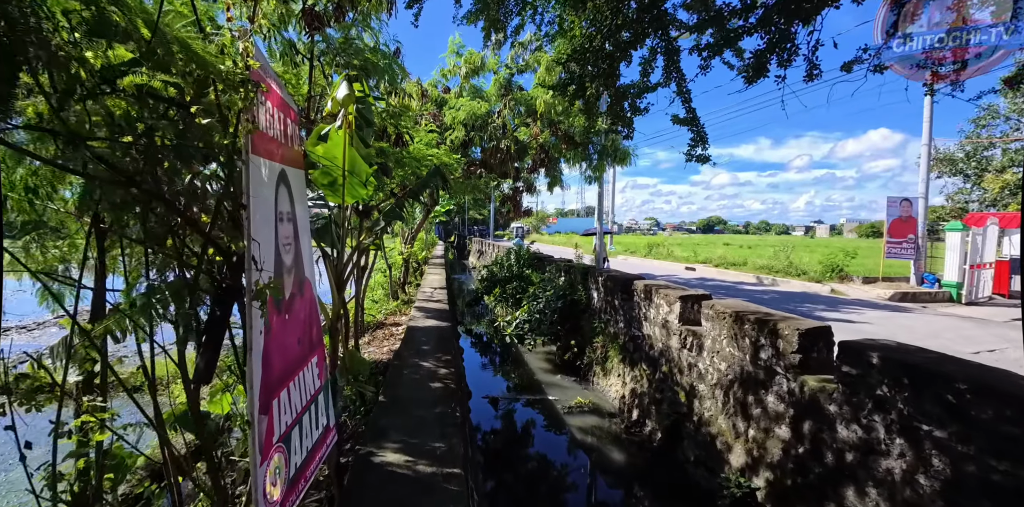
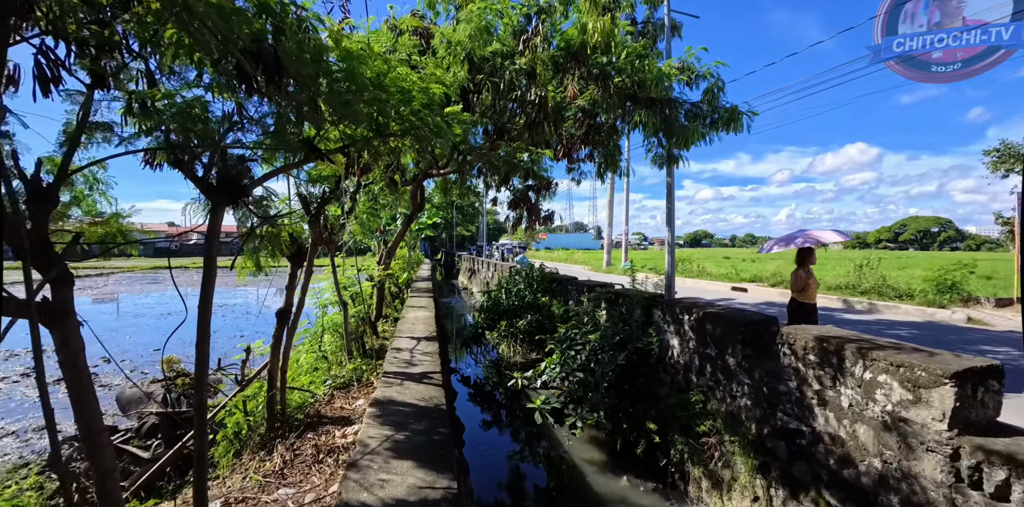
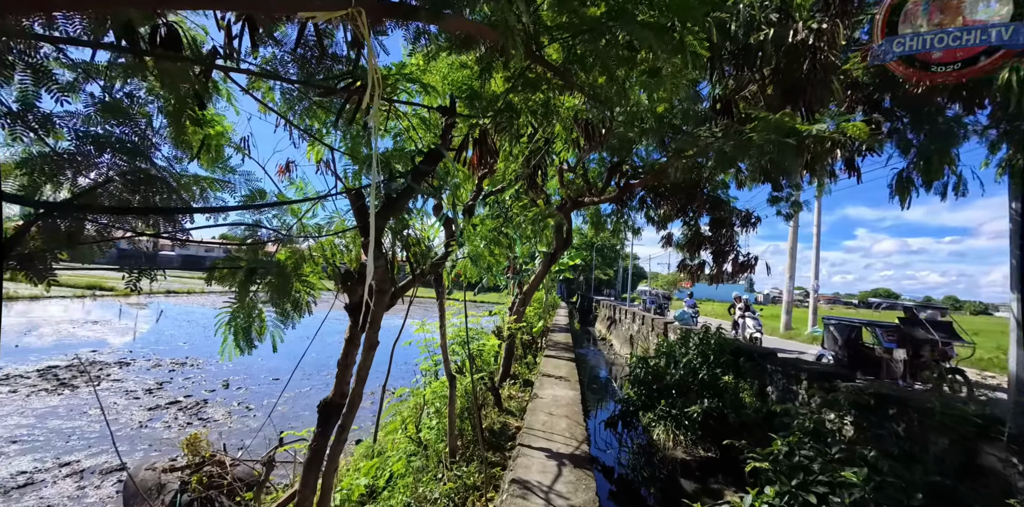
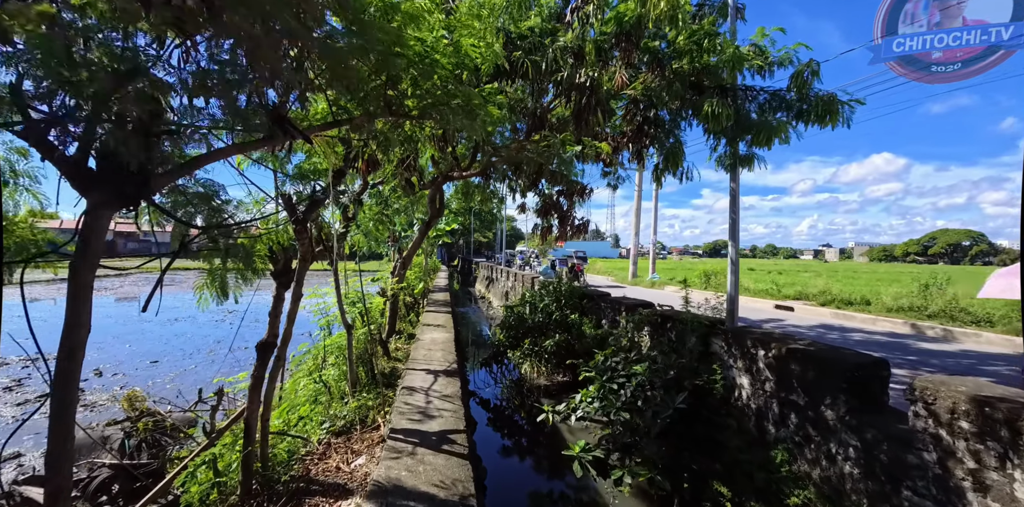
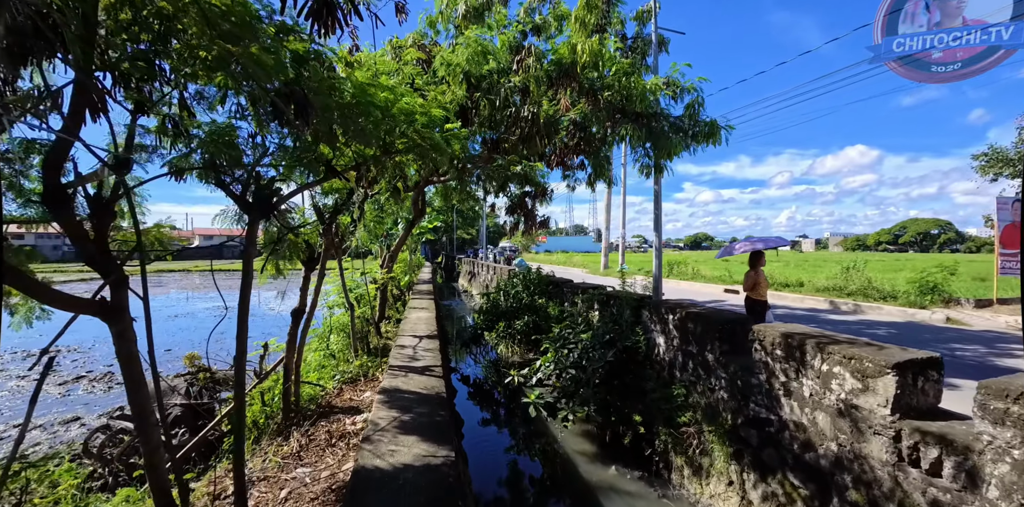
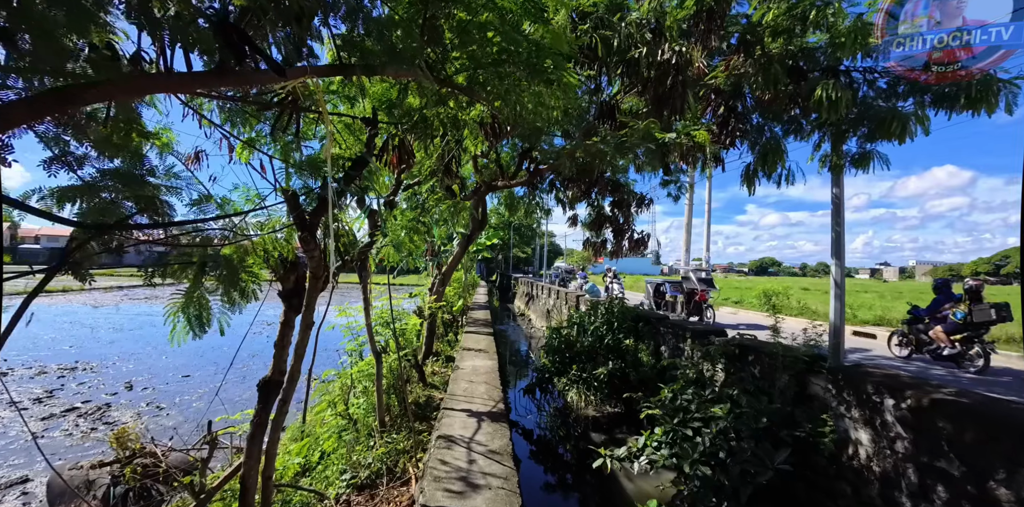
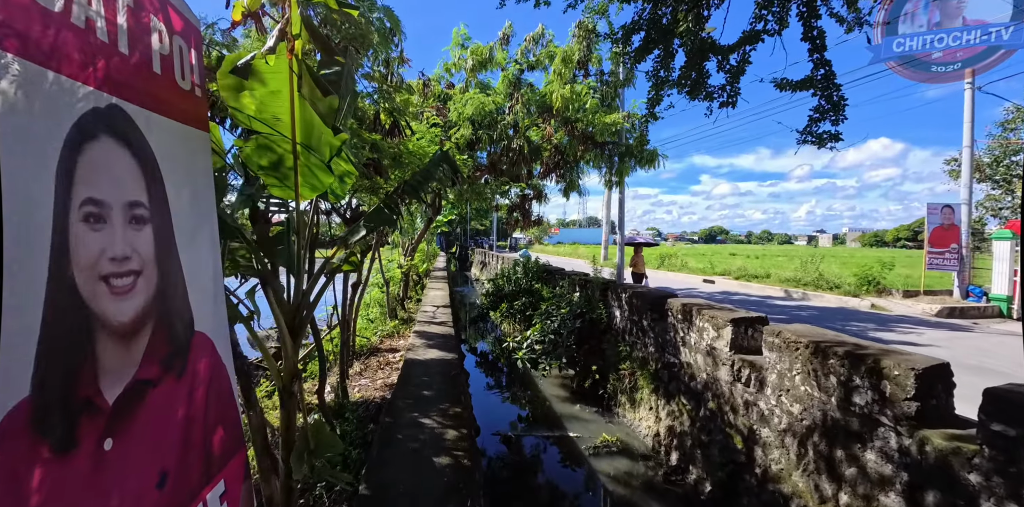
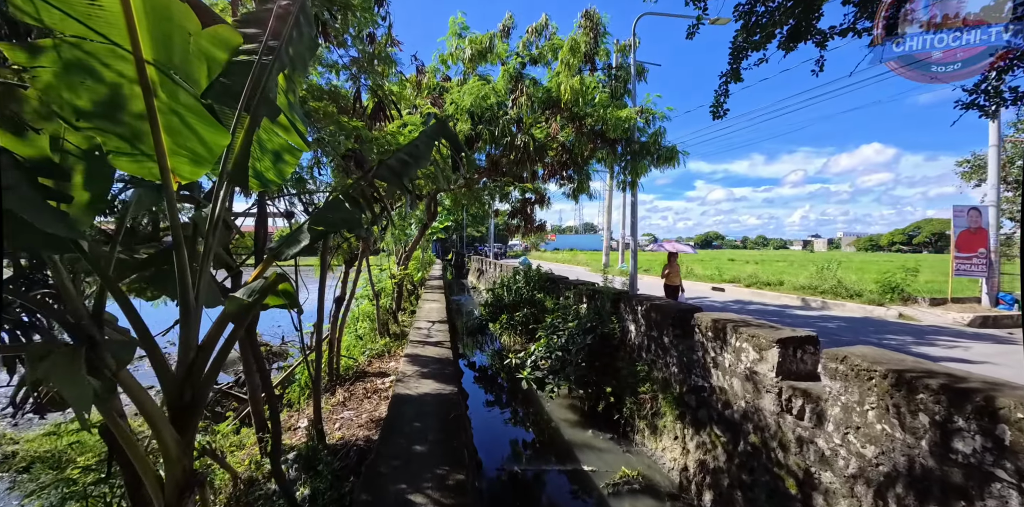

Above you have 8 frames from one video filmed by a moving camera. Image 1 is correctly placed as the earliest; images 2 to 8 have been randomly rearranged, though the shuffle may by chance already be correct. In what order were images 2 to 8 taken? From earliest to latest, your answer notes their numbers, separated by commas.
7, 8, 5, 2, 4, 6, 3
